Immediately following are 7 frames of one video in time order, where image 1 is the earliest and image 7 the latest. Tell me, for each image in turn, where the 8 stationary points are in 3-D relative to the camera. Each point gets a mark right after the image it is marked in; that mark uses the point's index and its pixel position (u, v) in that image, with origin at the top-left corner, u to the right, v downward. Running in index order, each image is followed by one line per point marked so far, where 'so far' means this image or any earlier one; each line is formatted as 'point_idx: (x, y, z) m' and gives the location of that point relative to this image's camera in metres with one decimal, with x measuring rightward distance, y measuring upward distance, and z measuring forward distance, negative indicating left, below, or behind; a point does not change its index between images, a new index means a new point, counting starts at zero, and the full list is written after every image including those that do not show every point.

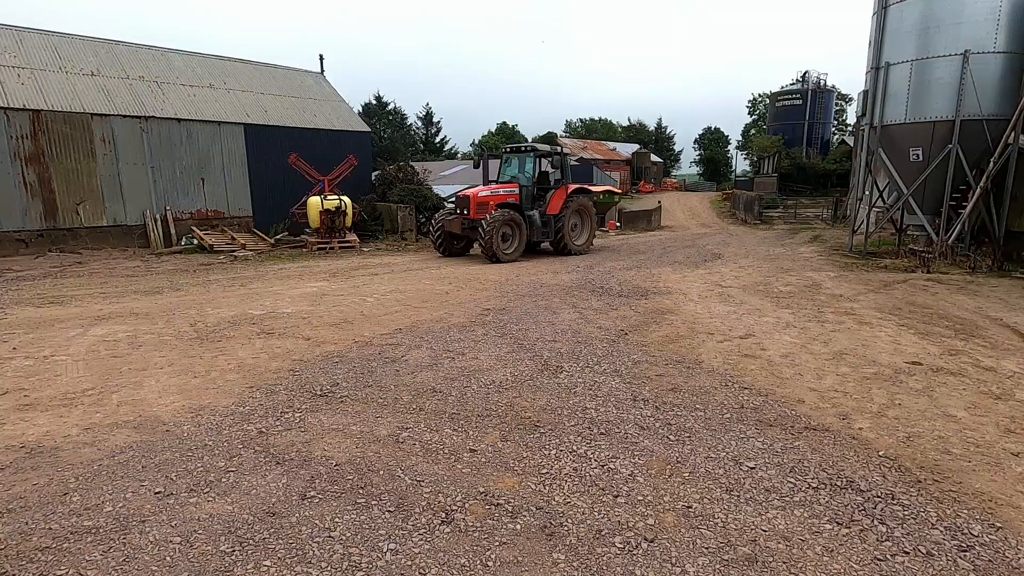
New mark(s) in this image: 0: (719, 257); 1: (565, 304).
0: (+4.6, +0.7, +12.0) m
1: (+0.7, -0.2, +6.9) m
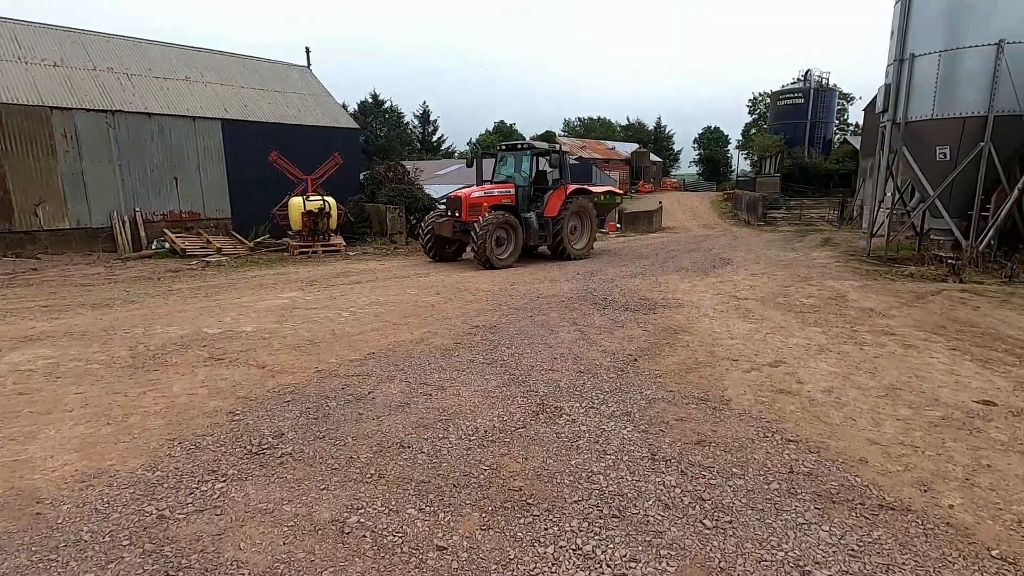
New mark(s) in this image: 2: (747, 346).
0: (+4.5, +0.5, +11.3) m
1: (+0.6, -0.4, +6.1) m
2: (+2.2, -0.6, +5.1) m
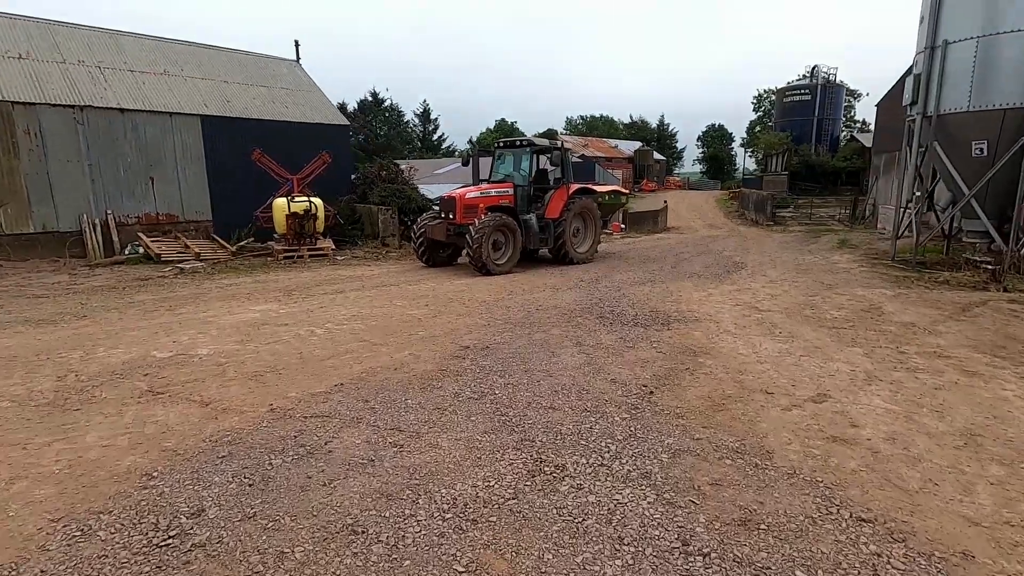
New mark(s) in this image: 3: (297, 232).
0: (+4.5, +0.4, +10.5) m
1: (+0.5, -0.5, +5.4) m
2: (+2.2, -0.7, +4.3) m
3: (-4.4, +1.2, +11.0) m
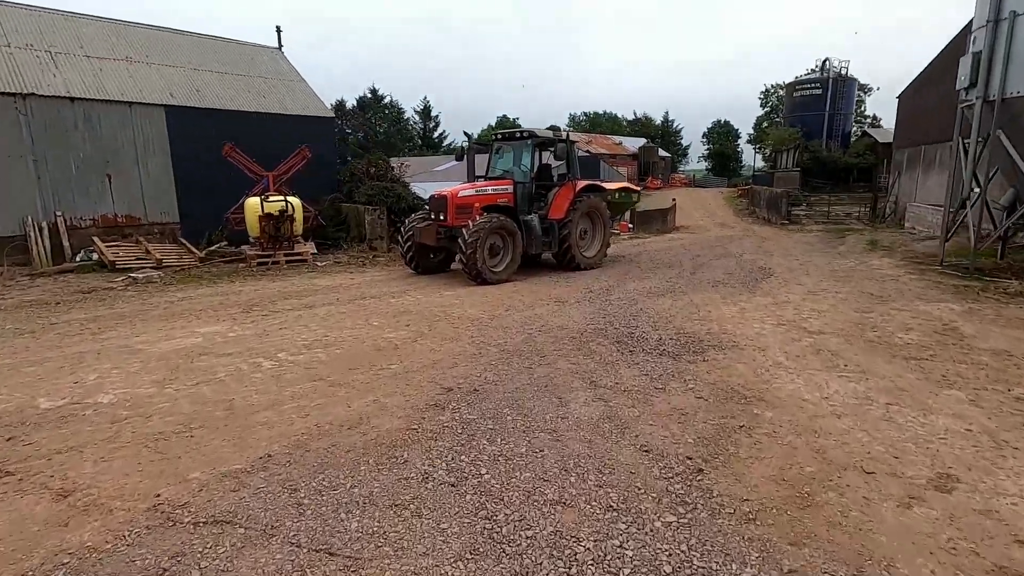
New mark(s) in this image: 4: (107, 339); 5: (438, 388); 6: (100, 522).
0: (+4.5, +0.2, +9.3) m
1: (+0.5, -0.7, +4.2) m
2: (+2.1, -0.9, +3.2) m
3: (-4.4, +1.0, +9.9) m
4: (-3.9, -0.5, +5.2) m
5: (-0.5, -0.7, +4.0) m
6: (-1.8, -1.0, +2.4) m
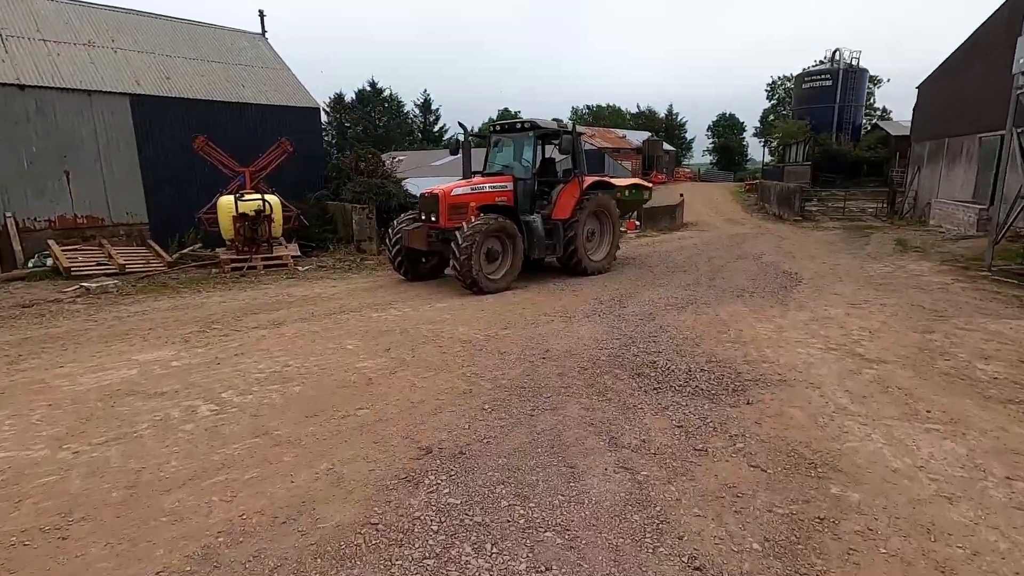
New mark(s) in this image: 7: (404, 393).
0: (+4.5, +0.1, +8.4) m
1: (+0.5, -0.9, +3.3) m
2: (+2.1, -1.1, +2.3) m
3: (-4.4, +0.9, +9.0) m
4: (-4.0, -0.7, +4.3) m
5: (-0.6, -0.9, +3.1) m
6: (-1.9, -1.2, +1.5) m
7: (-0.8, -0.8, +4.0) m
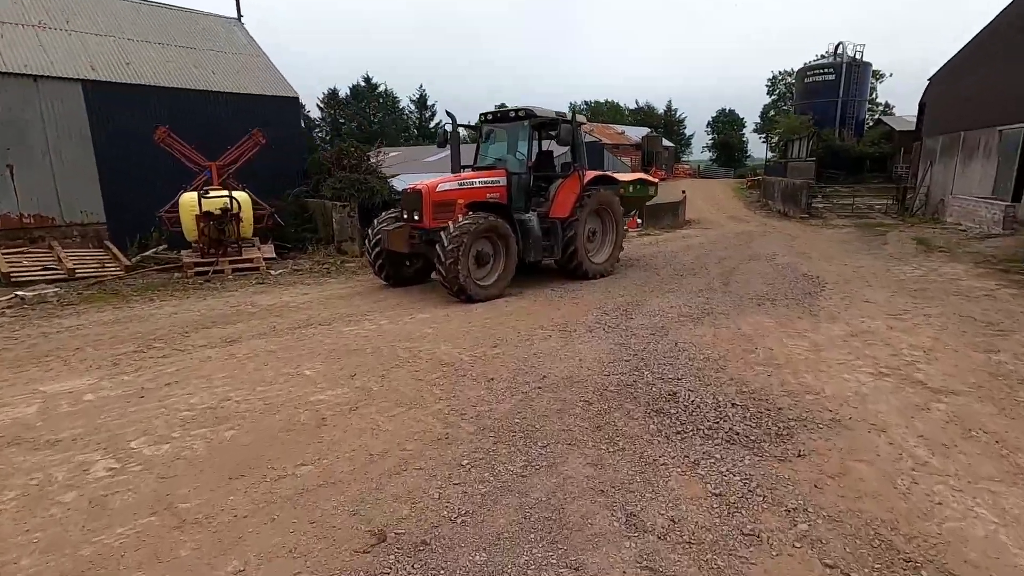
0: (+4.4, 0.0, +7.6) m
1: (+0.4, -1.0, +2.5) m
2: (+2.0, -1.2, +1.5) m
3: (-4.5, +0.8, +8.1) m
4: (-4.0, -0.8, +3.5) m
5: (-0.6, -1.0, +2.3) m
6: (-1.9, -1.4, +0.7) m
7: (-0.9, -0.9, +3.2) m
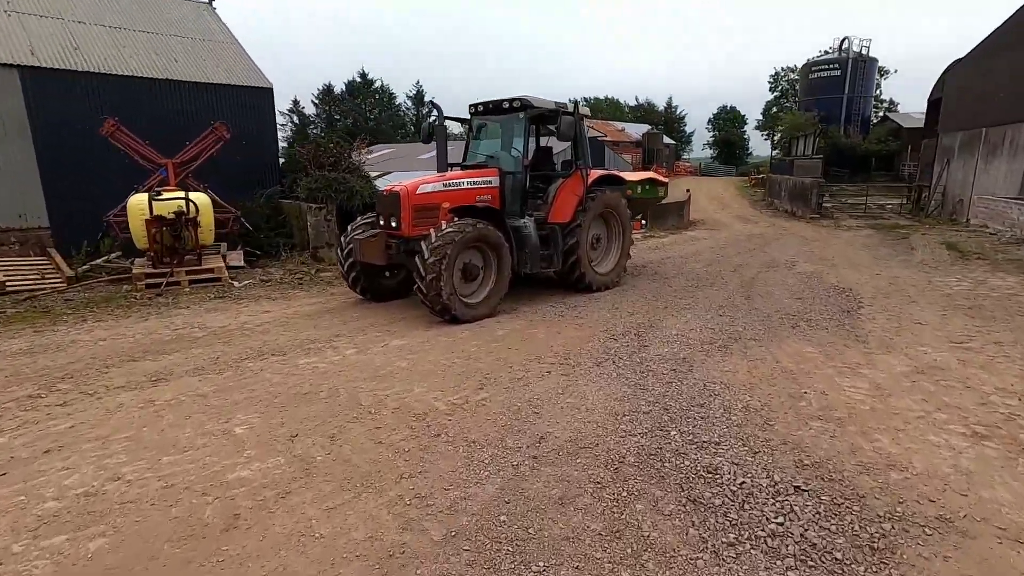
0: (+4.3, -0.2, +6.7) m
1: (+0.4, -1.2, +1.6) m
2: (+2.0, -1.4, +0.5) m
3: (-4.6, +0.6, +7.2) m
4: (-4.1, -1.0, +2.6) m
5: (-0.7, -1.3, +1.3) m
6: (-2.0, -1.6, -0.2) m
7: (-1.0, -1.1, +2.2) m
